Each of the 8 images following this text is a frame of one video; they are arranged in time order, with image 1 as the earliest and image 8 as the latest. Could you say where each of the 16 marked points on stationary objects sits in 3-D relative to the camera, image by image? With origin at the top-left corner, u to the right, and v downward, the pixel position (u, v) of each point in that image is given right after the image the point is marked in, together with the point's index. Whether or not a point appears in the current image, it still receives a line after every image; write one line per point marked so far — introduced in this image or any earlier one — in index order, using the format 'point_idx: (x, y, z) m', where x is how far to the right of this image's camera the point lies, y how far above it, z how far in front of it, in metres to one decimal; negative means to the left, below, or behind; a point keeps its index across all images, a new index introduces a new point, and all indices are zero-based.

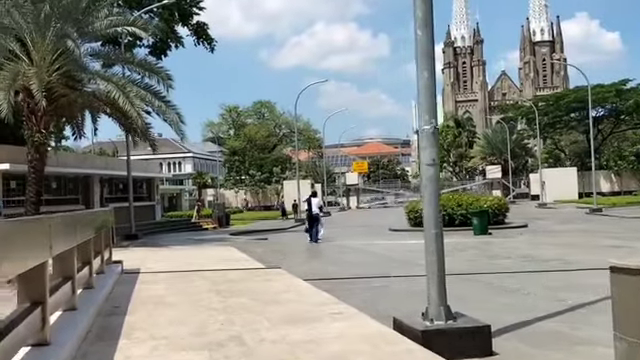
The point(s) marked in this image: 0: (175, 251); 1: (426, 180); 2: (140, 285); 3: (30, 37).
0: (-3.5, -1.7, +15.1) m
1: (+0.9, 0.0, +5.4) m
2: (-2.6, -1.5, +8.9) m
3: (-8.0, +3.9, +17.4) m
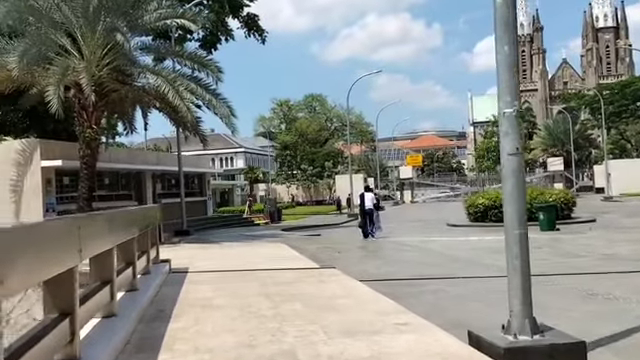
0: (-2.2, -1.6, +14.7) m
1: (+1.4, +0.1, +4.7) m
2: (-1.8, -1.5, +8.5) m
3: (-6.6, +4.0, +17.3) m
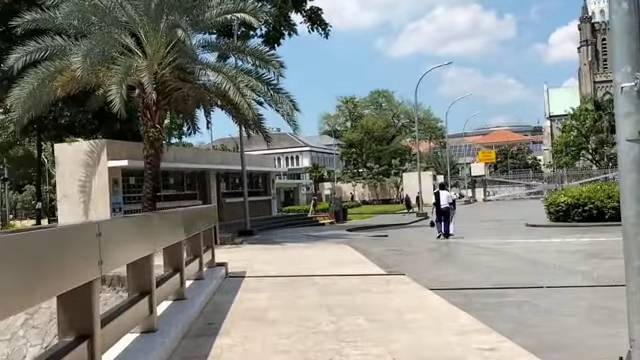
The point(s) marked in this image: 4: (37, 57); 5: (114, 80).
0: (-0.7, -1.6, +14.1) m
1: (+1.8, +0.1, +3.7) m
2: (-1.0, -1.4, +7.8) m
3: (-4.8, +4.0, +17.1) m
4: (-7.8, +3.4, +17.3) m
5: (-5.3, +2.5, +16.1) m
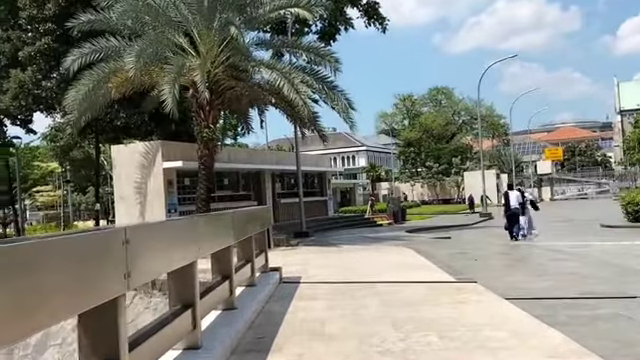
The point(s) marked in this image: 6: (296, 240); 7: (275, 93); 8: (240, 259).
0: (+0.6, -1.6, +13.4) m
1: (+2.1, +0.1, +2.9) m
2: (-0.3, -1.4, +7.2) m
3: (-3.3, +4.0, +16.8) m
4: (-6.3, +3.3, +17.3) m
5: (-3.9, +2.5, +15.8) m
6: (-0.7, -1.8, +19.3) m
7: (-1.3, +2.5, +18.1) m
8: (-1.0, -1.0, +7.6) m
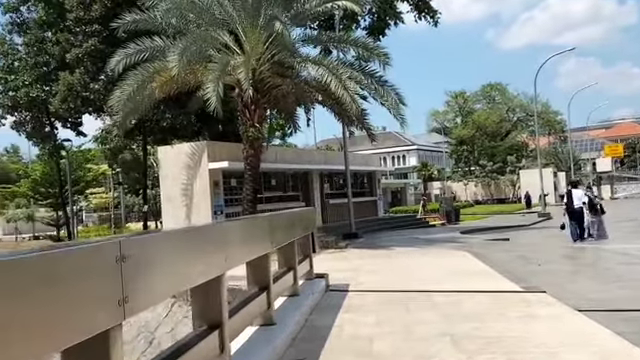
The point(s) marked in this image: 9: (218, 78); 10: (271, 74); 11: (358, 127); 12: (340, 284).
0: (+1.6, -1.5, +12.6) m
1: (+2.3, +0.2, +2.0) m
2: (+0.3, -1.4, +6.5) m
3: (-2.1, +4.0, +16.4) m
4: (-5.0, +3.3, +17.0) m
5: (-2.7, +2.5, +15.4) m
6: (+0.7, -1.8, +18.6) m
7: (0.0, +2.5, +17.5) m
8: (-0.4, -1.0, +6.9) m
9: (-2.5, +2.5, +15.5) m
10: (-1.3, +2.9, +17.1) m
11: (+1.1, +1.5, +18.3) m
12: (+0.3, -1.4, +8.7) m
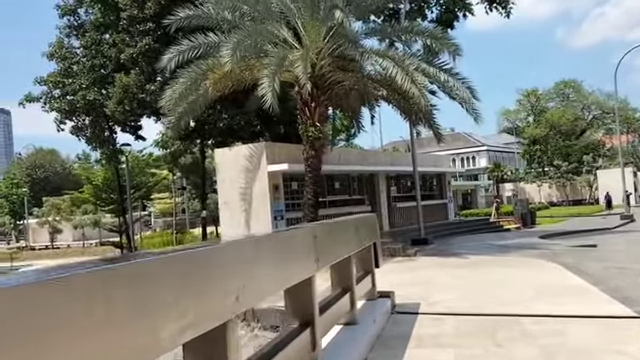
0: (+2.7, -1.5, +11.1) m
1: (+2.3, +0.2, +0.4) m
2: (+0.8, -1.4, +5.1) m
3: (-0.6, +3.9, +15.2) m
4: (-3.4, +3.2, +16.2) m
5: (-1.2, +2.4, +14.3) m
6: (+2.5, -1.9, +17.1) m
7: (+1.7, +2.5, +16.1) m
8: (+0.2, -1.0, +5.6) m
9: (-1.0, +2.4, +14.4) m
10: (+0.3, +2.8, +15.8) m
11: (+2.9, +1.5, +16.8) m
12: (+1.1, -1.4, +7.3) m
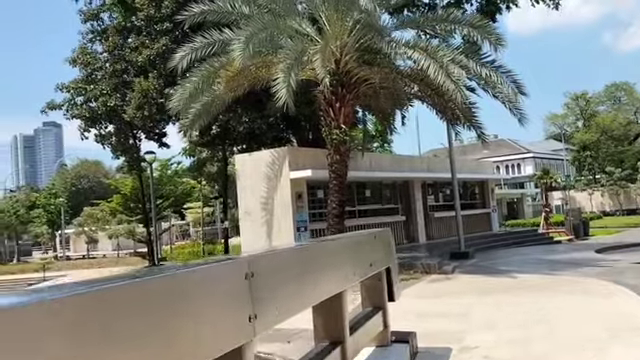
0: (+3.0, -1.6, +9.3) m
1: (+1.8, +0.3, -1.3) m
2: (+0.7, -1.4, +3.5) m
3: (0.0, +3.8, +13.7) m
4: (-2.8, +3.0, +14.9) m
5: (-0.8, +2.3, +12.8) m
6: (+3.2, -2.0, +15.3) m
7: (+2.3, +2.3, +14.4) m
8: (0.0, -1.0, +4.0) m
9: (-0.6, +2.3, +12.9) m
10: (+0.9, +2.6, +14.3) m
11: (+3.5, +1.3, +15.1) m
12: (+1.0, -1.5, +5.7) m
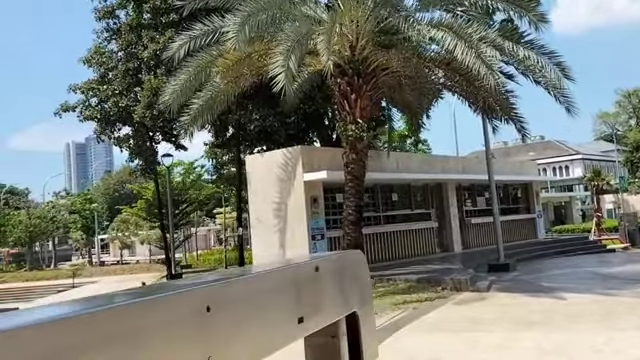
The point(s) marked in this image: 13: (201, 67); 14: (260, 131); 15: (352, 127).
0: (+2.9, -1.6, +7.3) m
1: (+1.0, +0.3, -3.1) m
2: (+0.2, -1.4, +1.7) m
3: (+0.2, +3.7, +12.0) m
4: (-2.5, +2.9, +13.3) m
5: (-0.6, +2.2, +11.1) m
6: (+3.5, -2.1, +13.3) m
7: (+2.5, +2.3, +12.5) m
8: (-0.4, -1.0, +2.3) m
9: (-0.4, +2.2, +11.2) m
10: (+1.1, +2.6, +12.5) m
11: (+3.8, +1.3, +13.1) m
12: (+0.7, -1.5, +3.8) m
13: (-2.3, +2.3, +12.6) m
14: (-1.6, +1.3, +17.4) m
15: (+0.7, +1.1, +12.8) m
